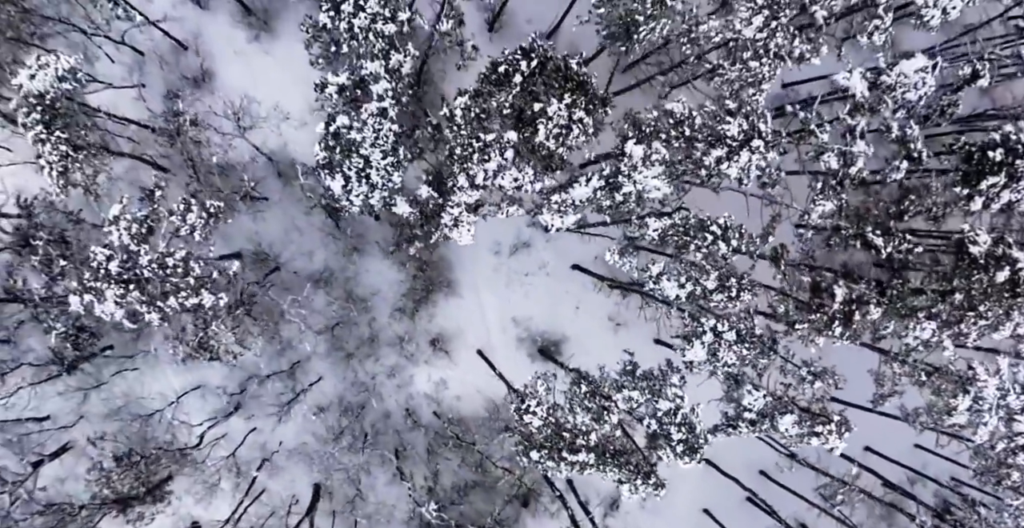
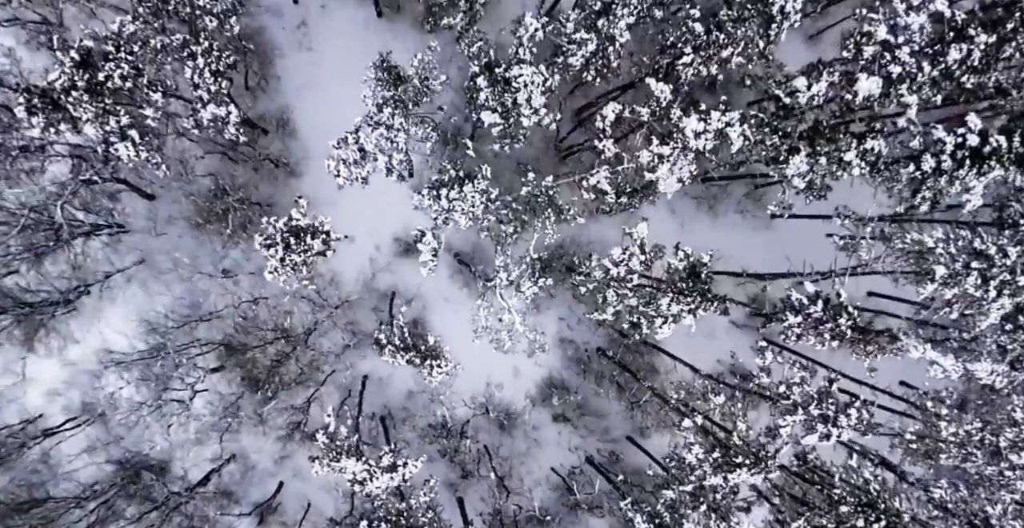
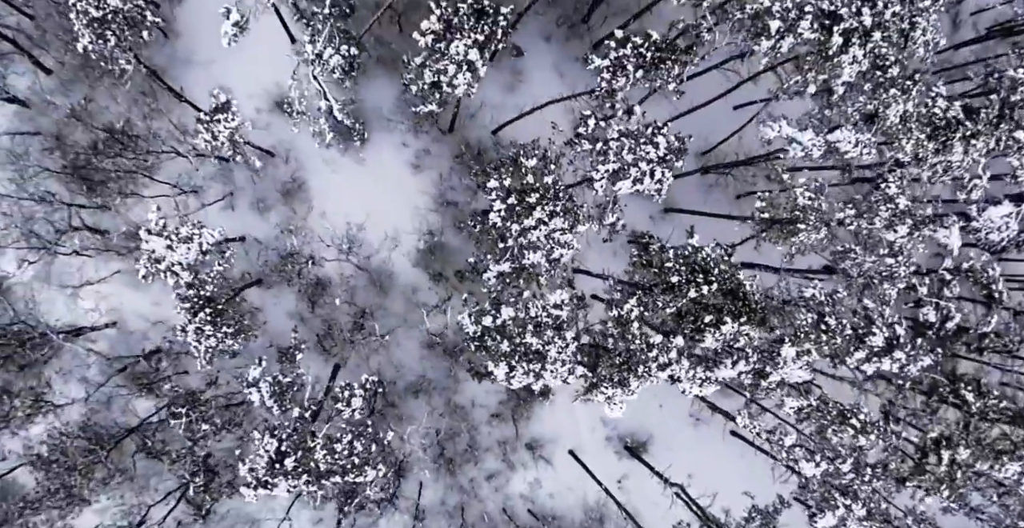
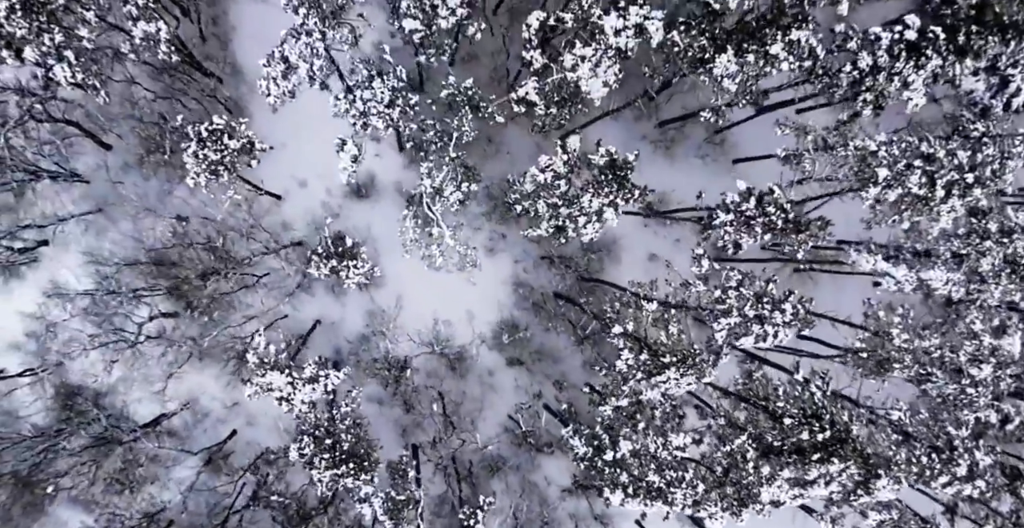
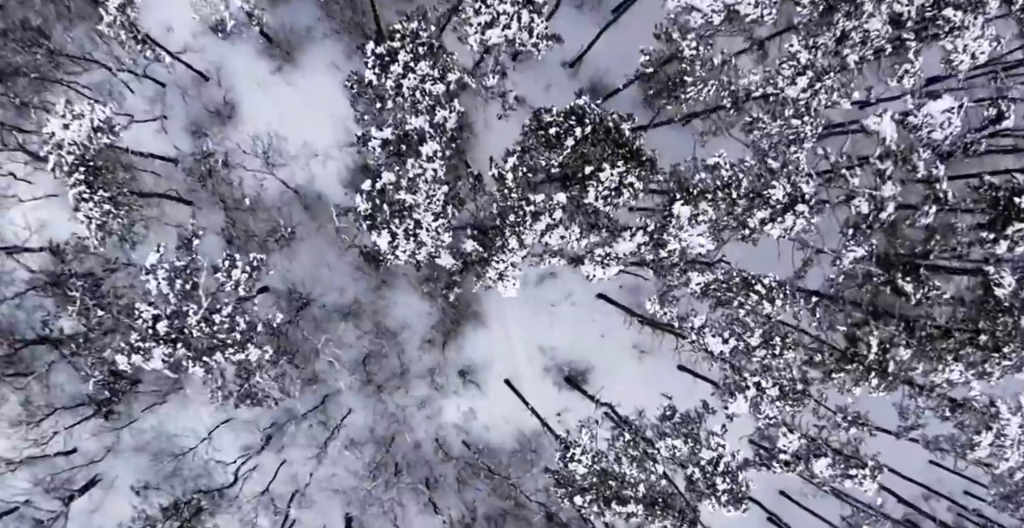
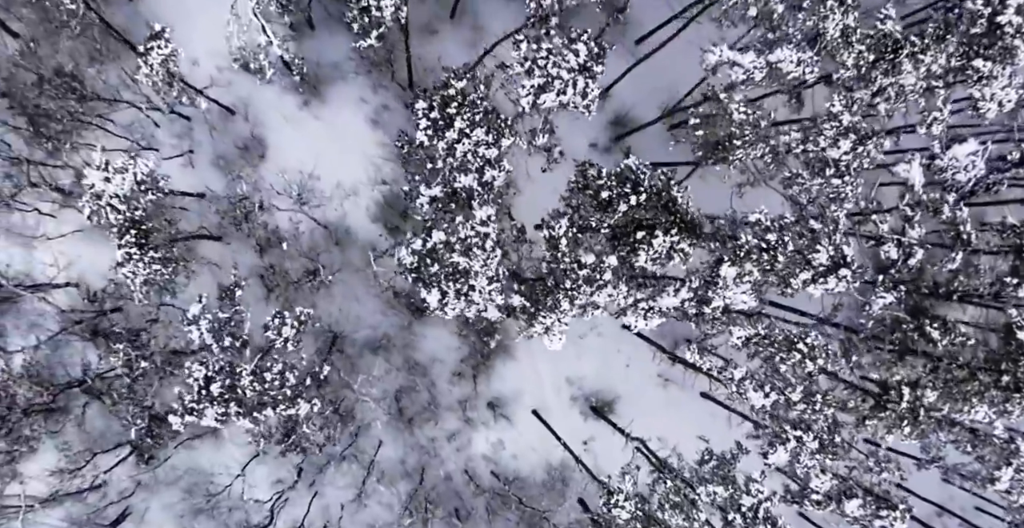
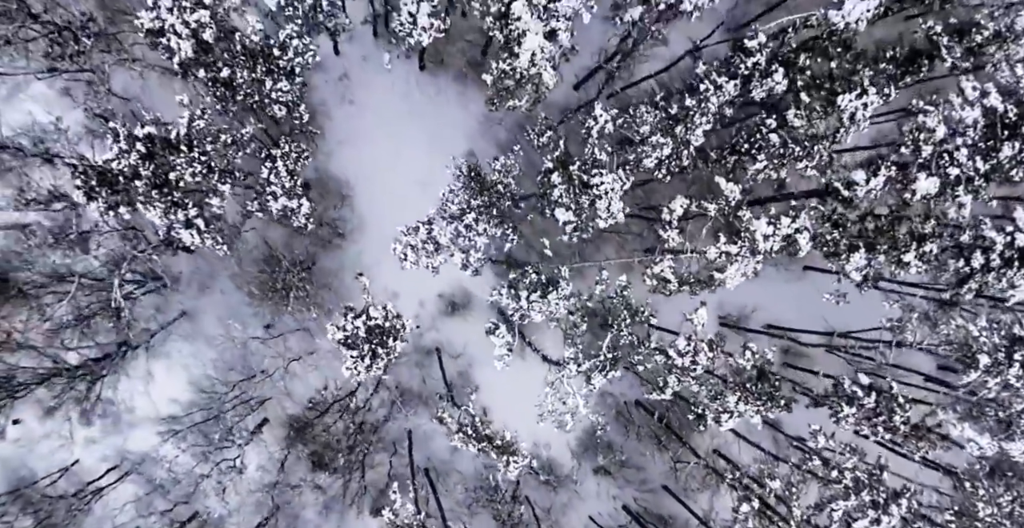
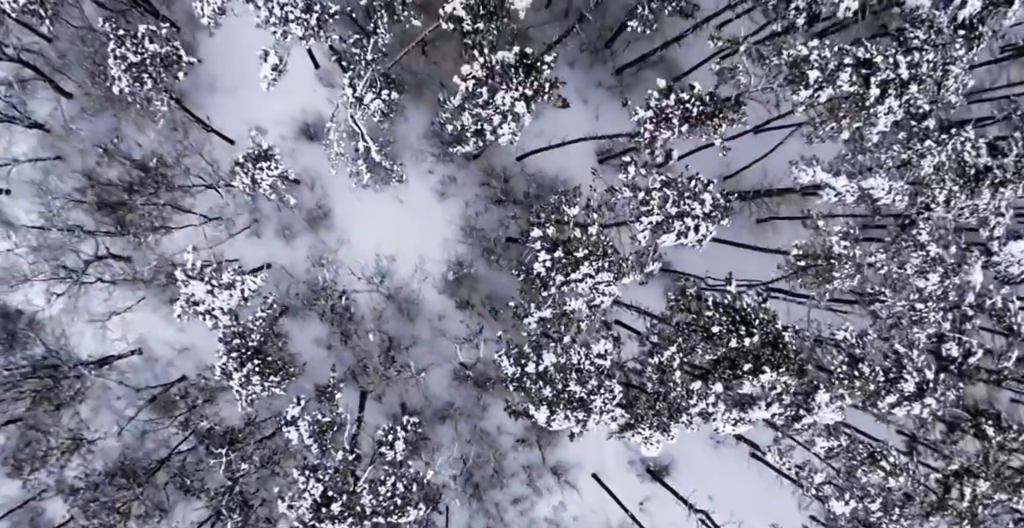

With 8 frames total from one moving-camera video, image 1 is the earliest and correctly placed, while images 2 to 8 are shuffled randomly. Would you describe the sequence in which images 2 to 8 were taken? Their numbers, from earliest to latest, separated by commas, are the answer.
5, 6, 3, 8, 4, 2, 7
